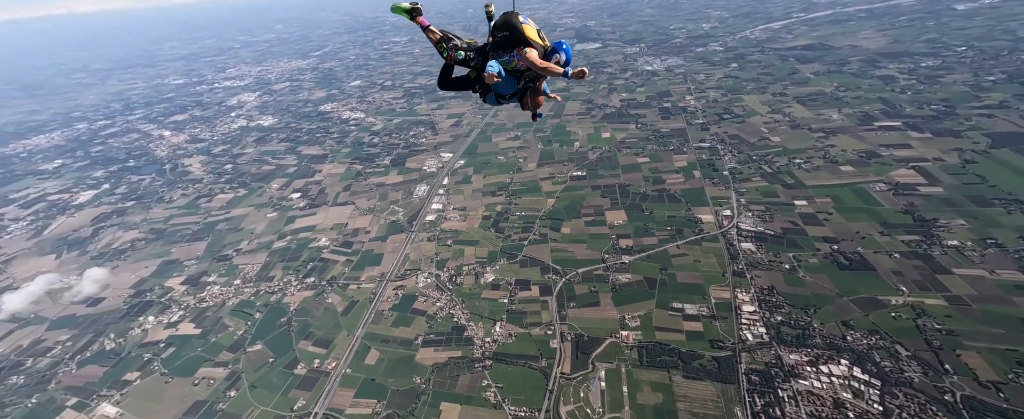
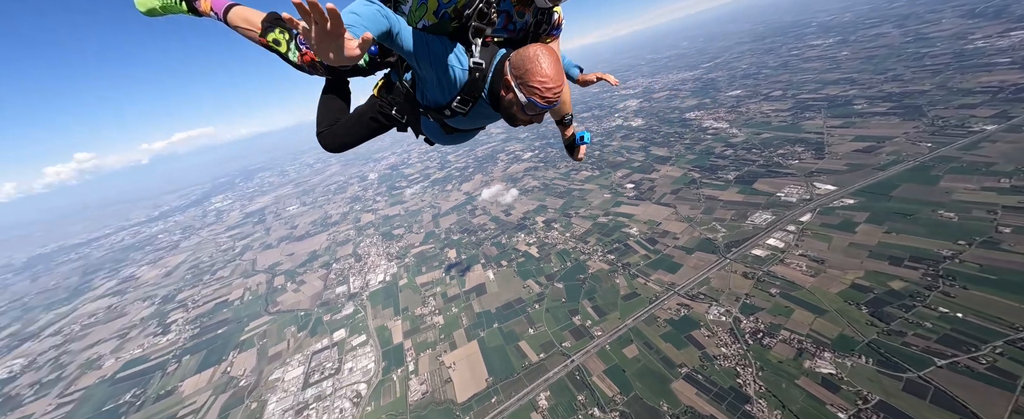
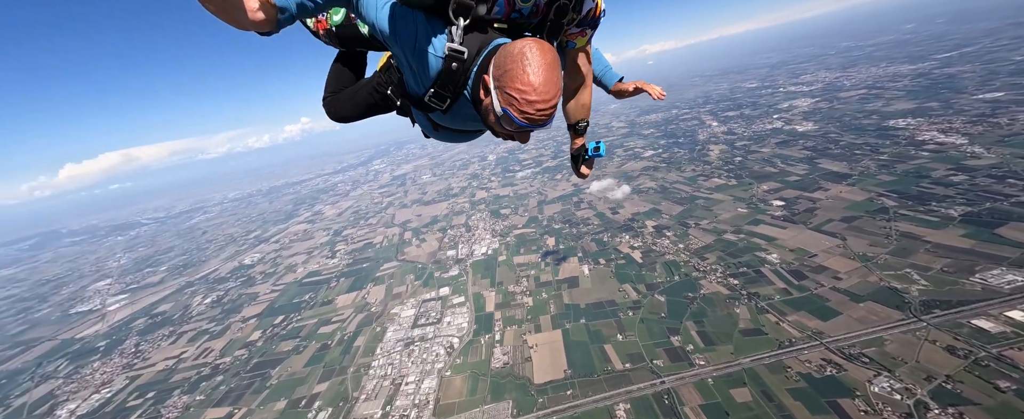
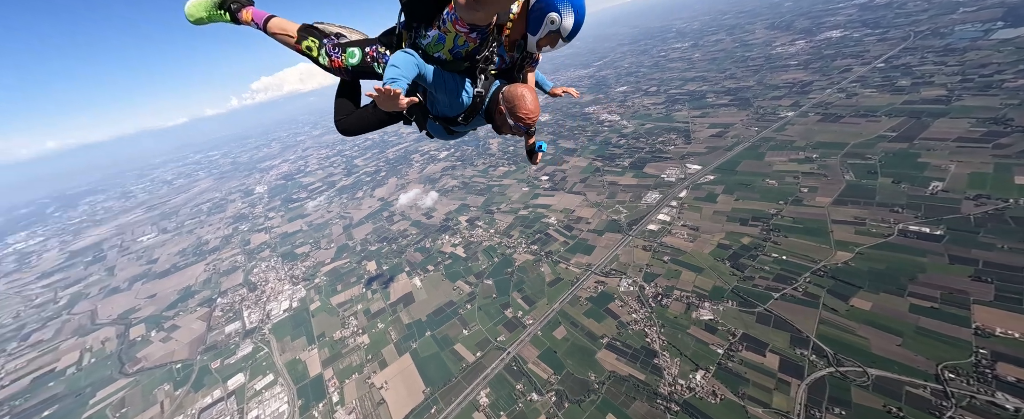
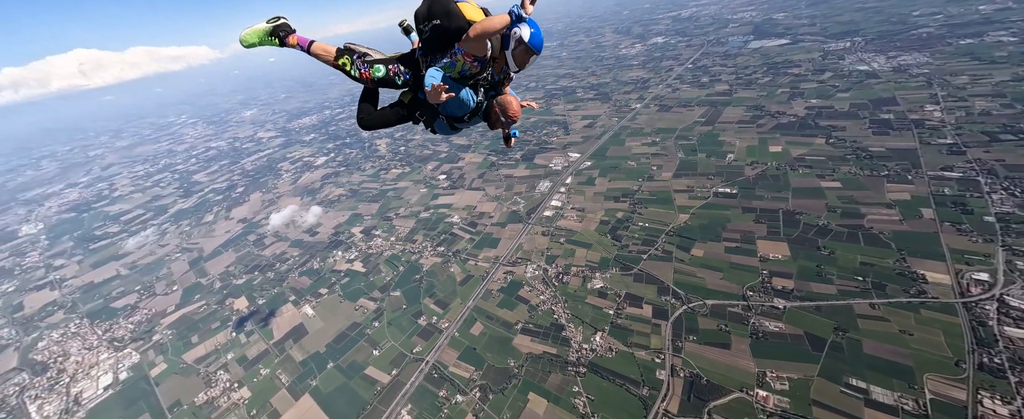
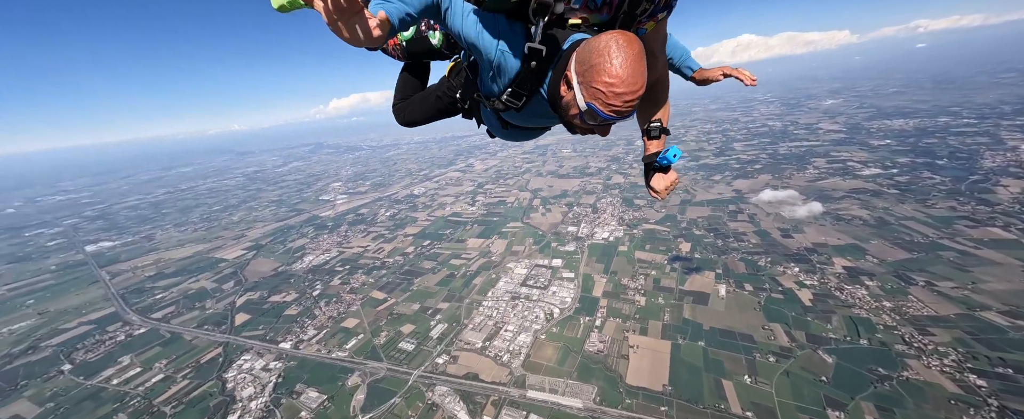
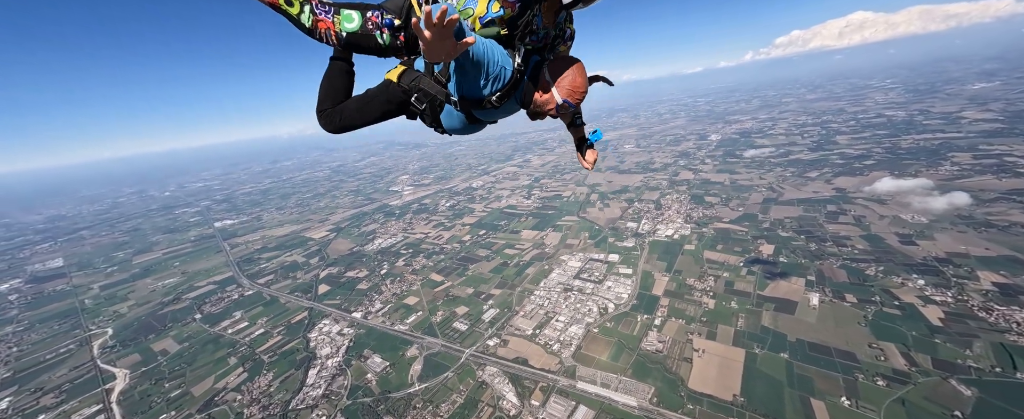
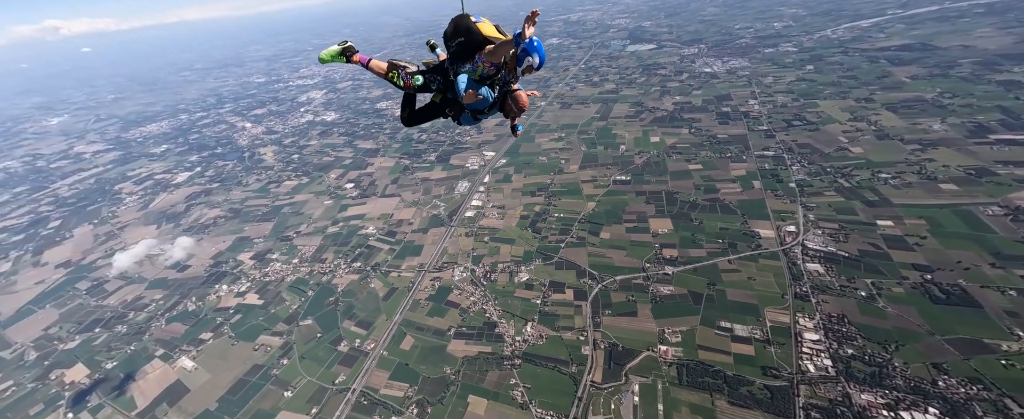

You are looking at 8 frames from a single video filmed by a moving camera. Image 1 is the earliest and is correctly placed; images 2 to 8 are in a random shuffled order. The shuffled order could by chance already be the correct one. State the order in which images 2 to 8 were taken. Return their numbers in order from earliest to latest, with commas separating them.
8, 5, 4, 2, 3, 6, 7
